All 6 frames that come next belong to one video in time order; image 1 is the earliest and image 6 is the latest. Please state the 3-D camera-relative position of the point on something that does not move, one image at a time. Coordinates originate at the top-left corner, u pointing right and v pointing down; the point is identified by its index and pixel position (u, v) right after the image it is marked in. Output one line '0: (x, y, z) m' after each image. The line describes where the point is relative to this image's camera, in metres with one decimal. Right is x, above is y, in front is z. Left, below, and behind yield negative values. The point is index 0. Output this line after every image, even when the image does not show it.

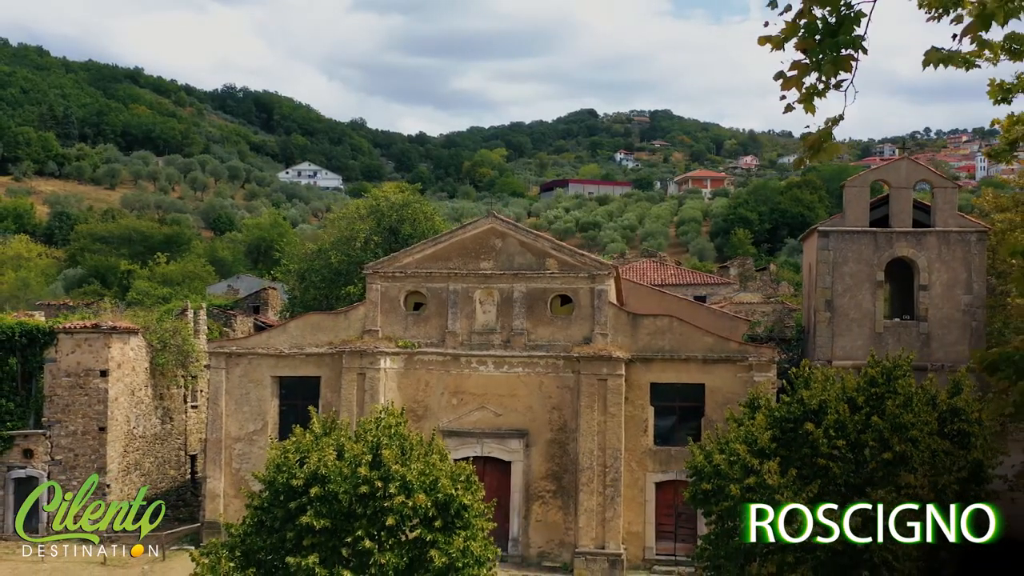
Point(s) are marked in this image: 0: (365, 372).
0: (-3.2, -1.9, +19.7) m
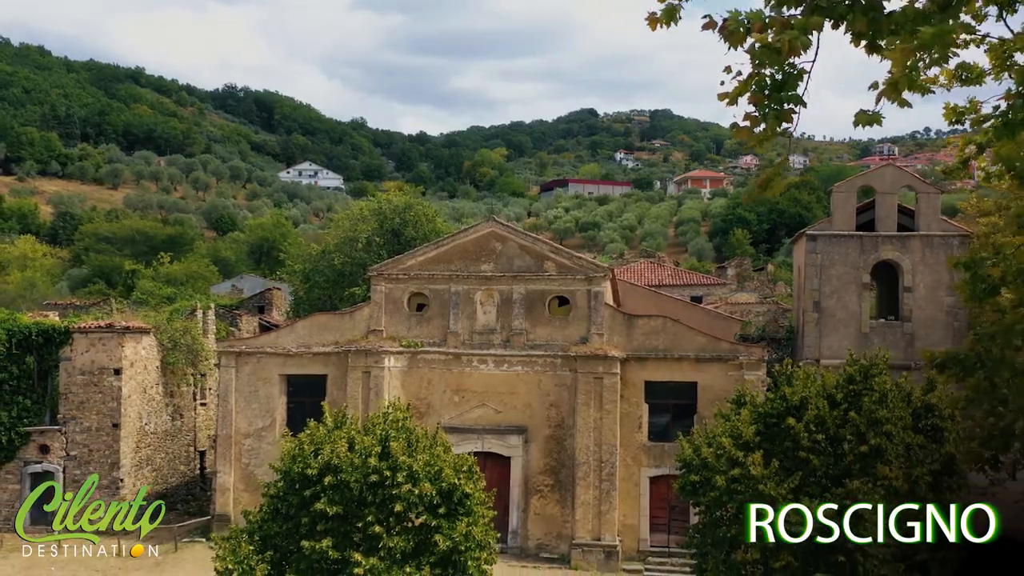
0: (-3.3, -1.9, +20.4) m
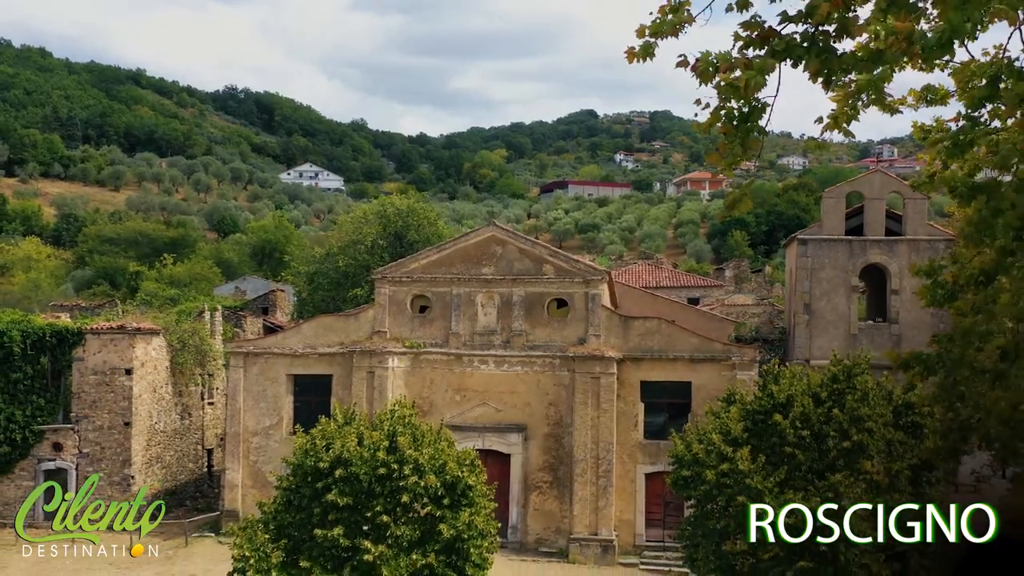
0: (-3.3, -1.9, +21.0) m
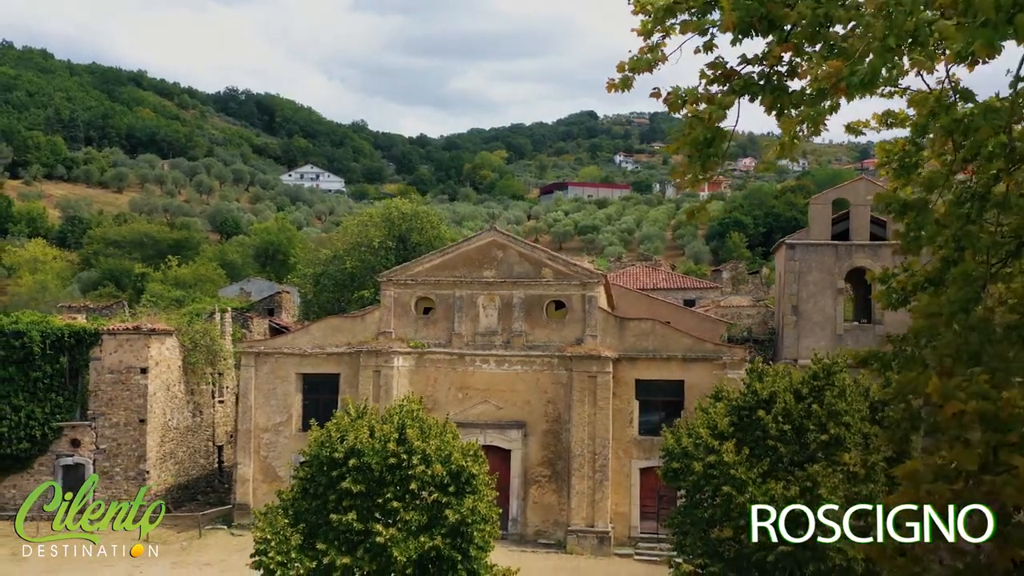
0: (-3.3, -2.0, +21.9) m
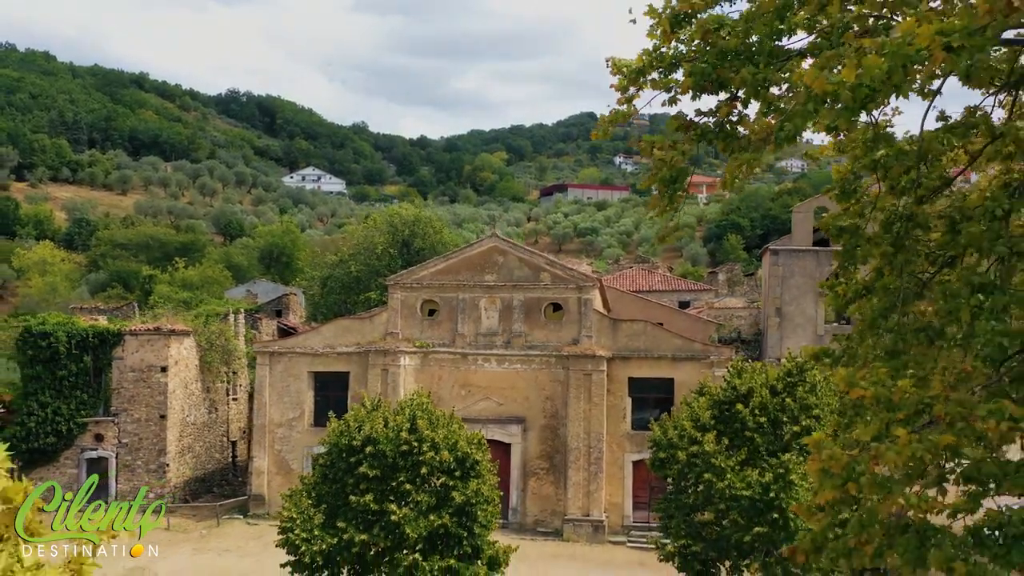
0: (-3.3, -2.1, +23.3) m
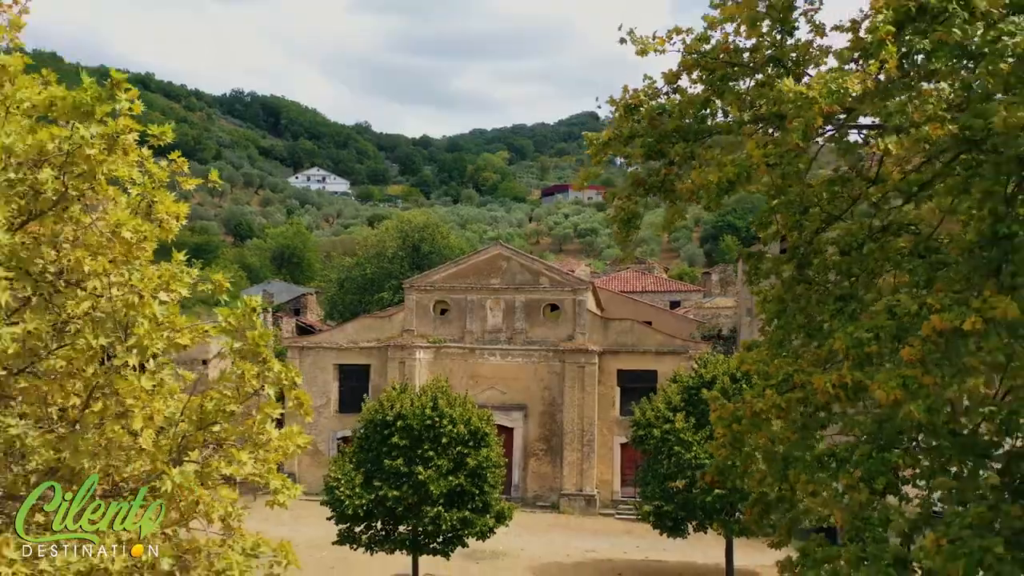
0: (-3.2, -2.2, +26.3) m
